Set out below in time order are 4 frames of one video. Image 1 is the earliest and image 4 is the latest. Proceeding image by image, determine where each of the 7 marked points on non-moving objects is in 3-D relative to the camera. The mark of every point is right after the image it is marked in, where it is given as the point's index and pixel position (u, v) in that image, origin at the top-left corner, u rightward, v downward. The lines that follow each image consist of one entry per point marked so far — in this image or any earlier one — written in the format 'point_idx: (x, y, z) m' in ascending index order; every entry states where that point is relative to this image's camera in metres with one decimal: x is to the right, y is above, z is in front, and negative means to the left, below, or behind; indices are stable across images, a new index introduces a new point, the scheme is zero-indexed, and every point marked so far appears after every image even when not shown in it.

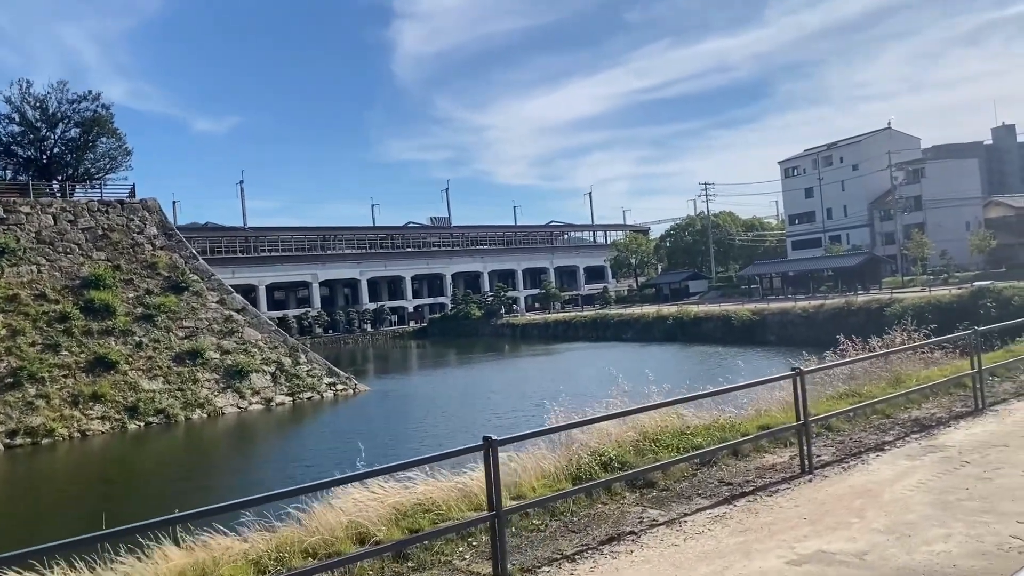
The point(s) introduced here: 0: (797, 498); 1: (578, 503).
0: (+0.9, -0.7, +2.2) m
1: (+0.2, -0.7, +2.3) m
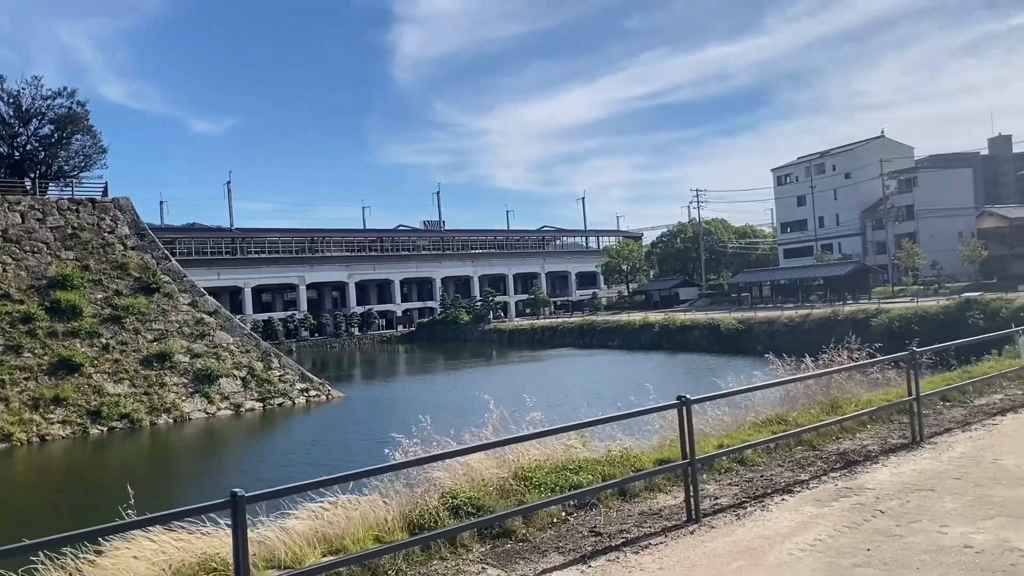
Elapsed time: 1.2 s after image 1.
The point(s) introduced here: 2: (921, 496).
0: (+0.4, -0.7, +1.8) m
1: (-0.3, -0.7, +1.9) m
2: (+1.3, -0.6, +2.1) m
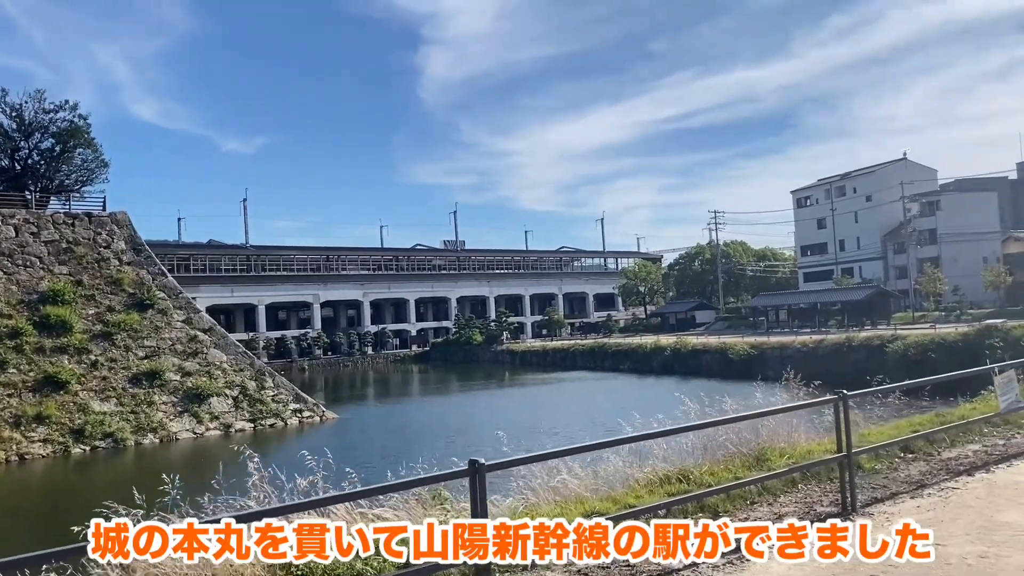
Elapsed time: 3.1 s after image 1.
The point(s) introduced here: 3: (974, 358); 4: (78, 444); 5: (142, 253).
0: (-0.2, -0.8, +1.2) m
1: (-0.9, -0.8, +1.3) m
2: (+0.7, -0.7, +1.5) m
3: (+10.7, -1.6, +15.9) m
4: (-9.4, -3.4, +14.7) m
5: (-10.7, +1.0, +19.9) m
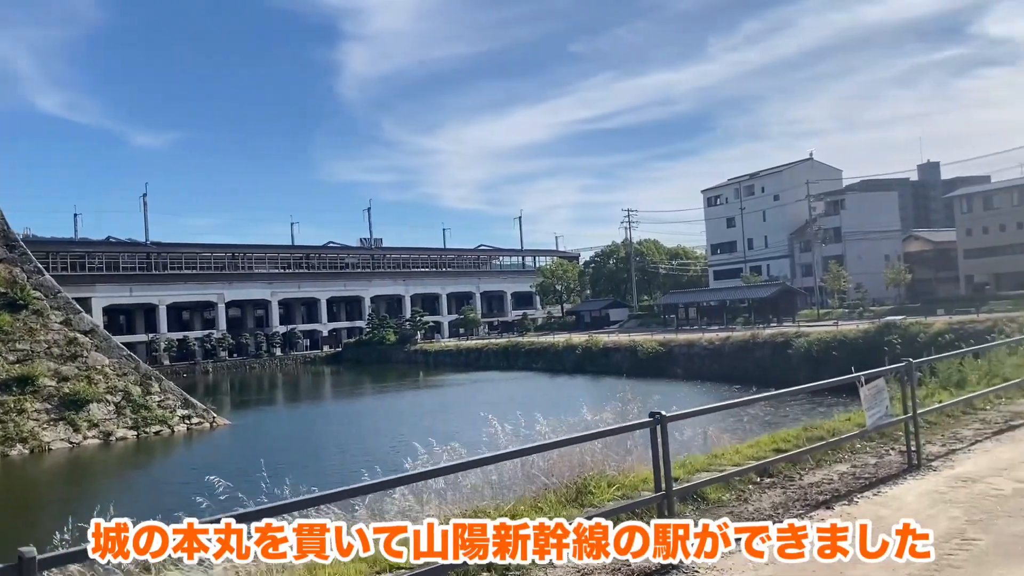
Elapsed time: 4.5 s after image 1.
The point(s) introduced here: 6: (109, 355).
0: (-0.7, -0.8, +0.8) m
1: (-1.4, -0.8, +0.8) m
2: (+0.2, -0.7, +1.1) m
3: (+8.5, -1.6, +16.6) m
4: (-11.4, -3.4, +13.2) m
5: (-13.3, +1.0, +18.1) m
6: (-10.3, -1.8, +17.4) m
